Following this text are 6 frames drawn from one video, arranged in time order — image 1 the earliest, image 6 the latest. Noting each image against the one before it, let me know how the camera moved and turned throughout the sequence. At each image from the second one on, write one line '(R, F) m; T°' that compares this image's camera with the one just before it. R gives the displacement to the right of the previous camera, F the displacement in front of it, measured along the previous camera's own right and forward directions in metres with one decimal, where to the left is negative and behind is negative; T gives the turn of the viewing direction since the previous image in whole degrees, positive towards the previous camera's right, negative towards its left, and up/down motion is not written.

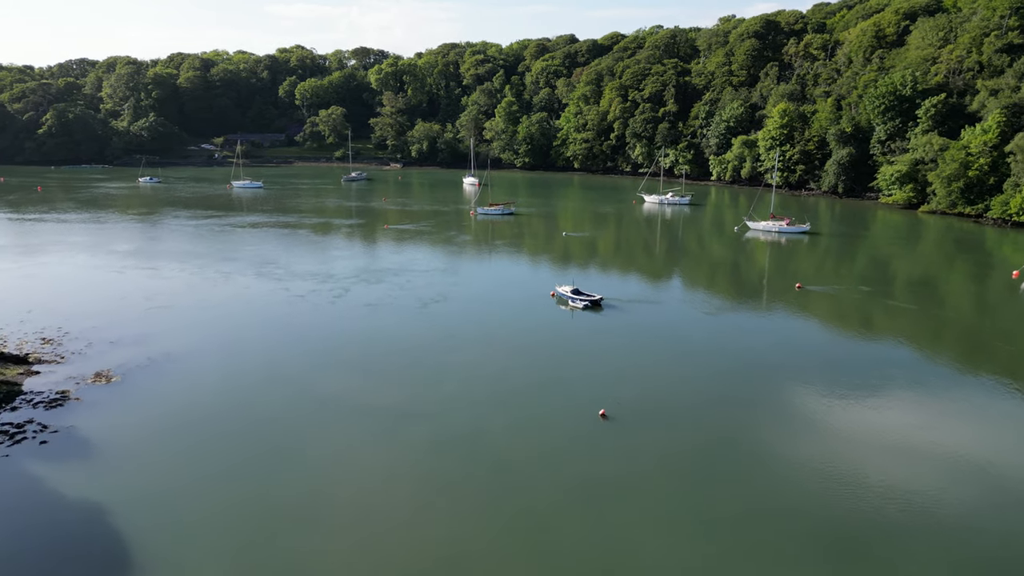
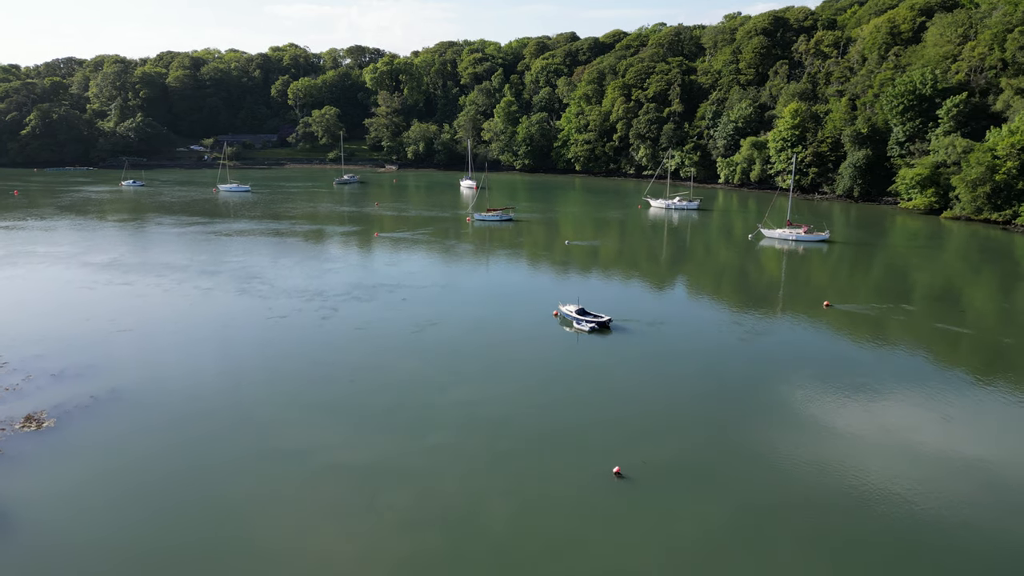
(0.0, +2.6) m; 0°
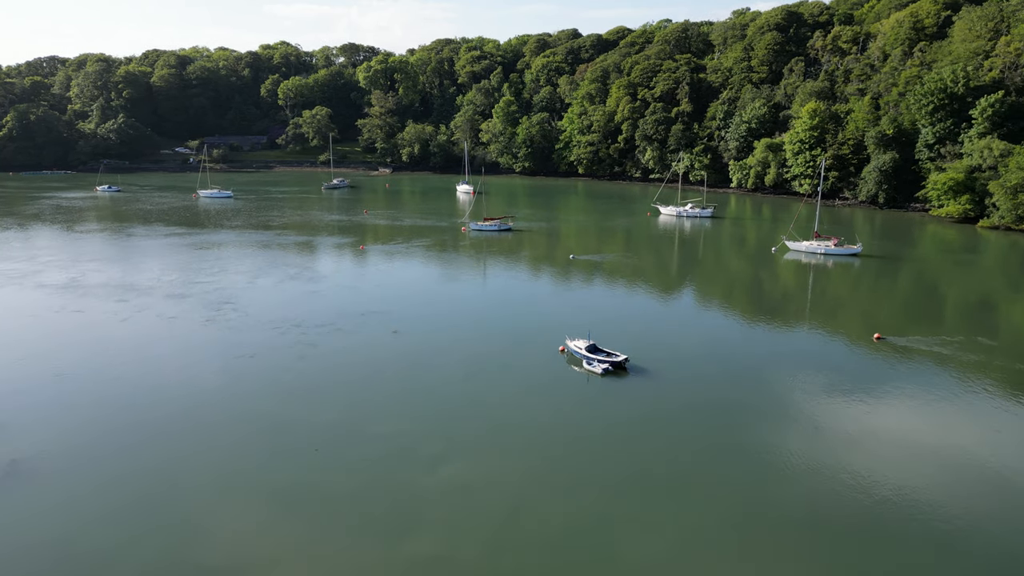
(0.0, +3.5) m; 0°
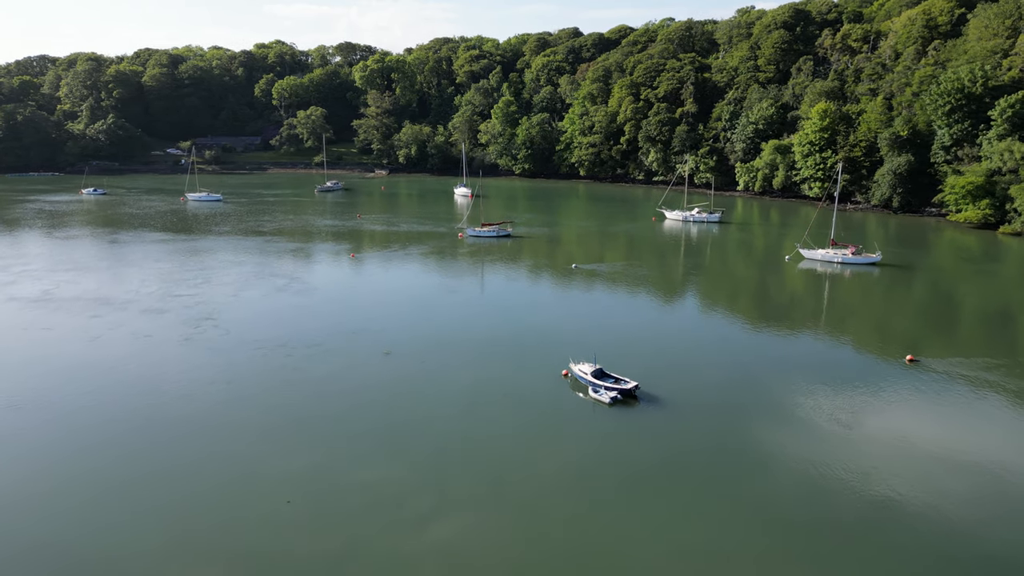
(0.0, +1.9) m; 0°
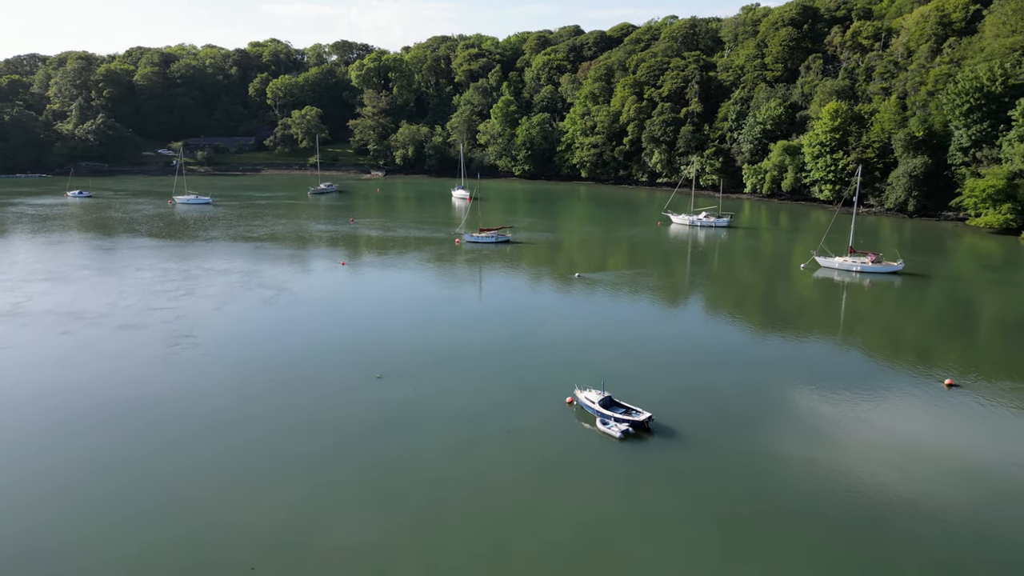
(0.0, +1.8) m; 0°
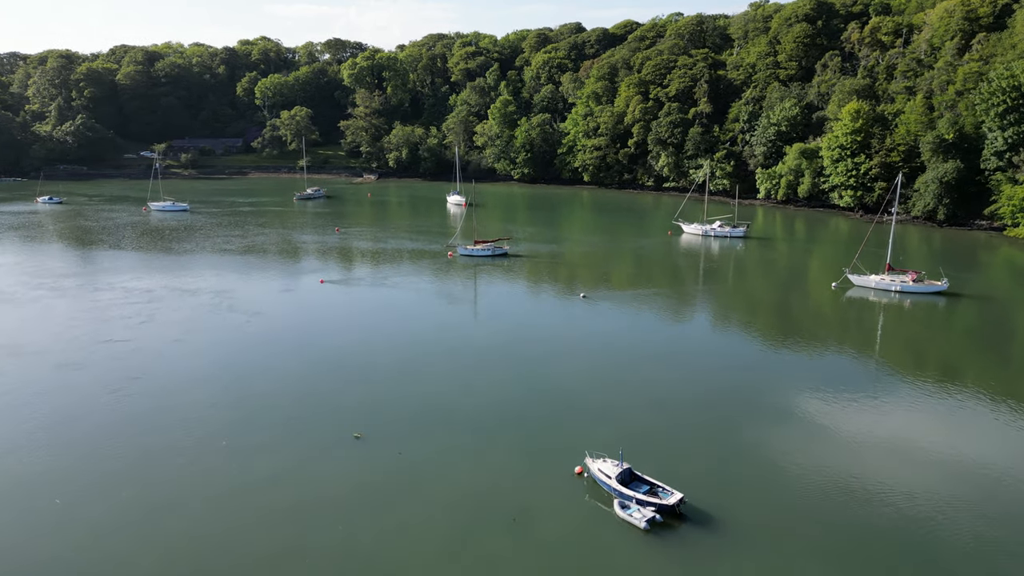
(0.0, +3.2) m; 0°
